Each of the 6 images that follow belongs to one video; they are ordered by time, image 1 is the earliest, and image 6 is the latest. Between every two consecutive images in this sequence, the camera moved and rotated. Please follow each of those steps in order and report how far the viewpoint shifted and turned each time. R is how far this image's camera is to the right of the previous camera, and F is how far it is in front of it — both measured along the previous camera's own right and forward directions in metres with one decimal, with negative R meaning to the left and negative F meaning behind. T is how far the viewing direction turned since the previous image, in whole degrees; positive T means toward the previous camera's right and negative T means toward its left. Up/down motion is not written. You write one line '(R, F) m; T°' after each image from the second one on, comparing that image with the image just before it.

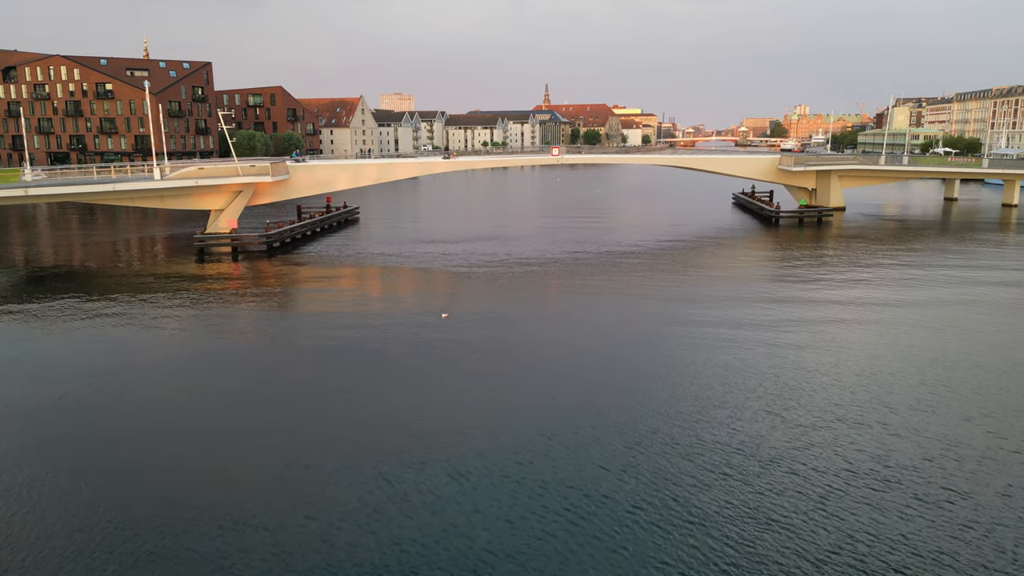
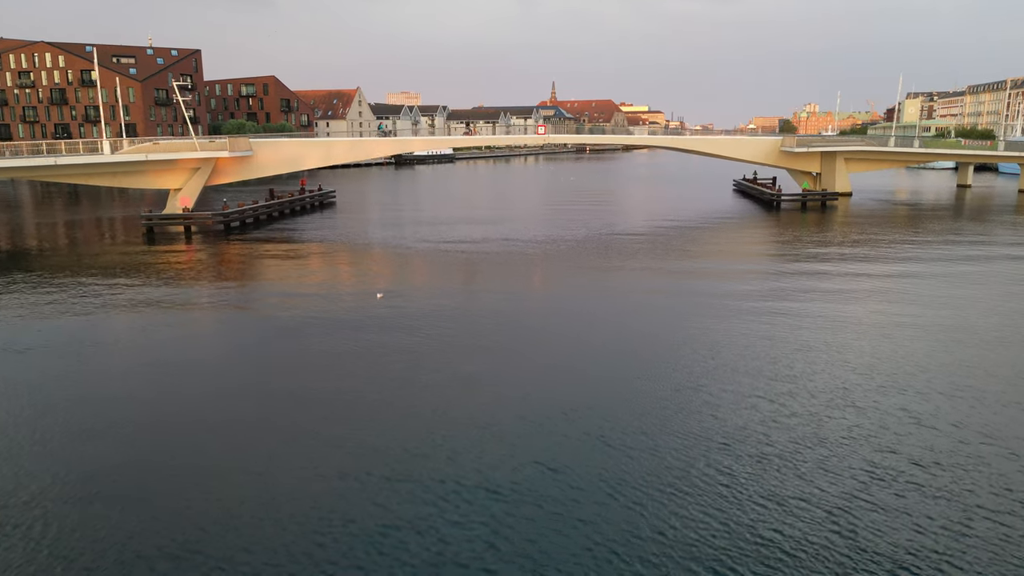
(+1.1, +2.1) m; -1°
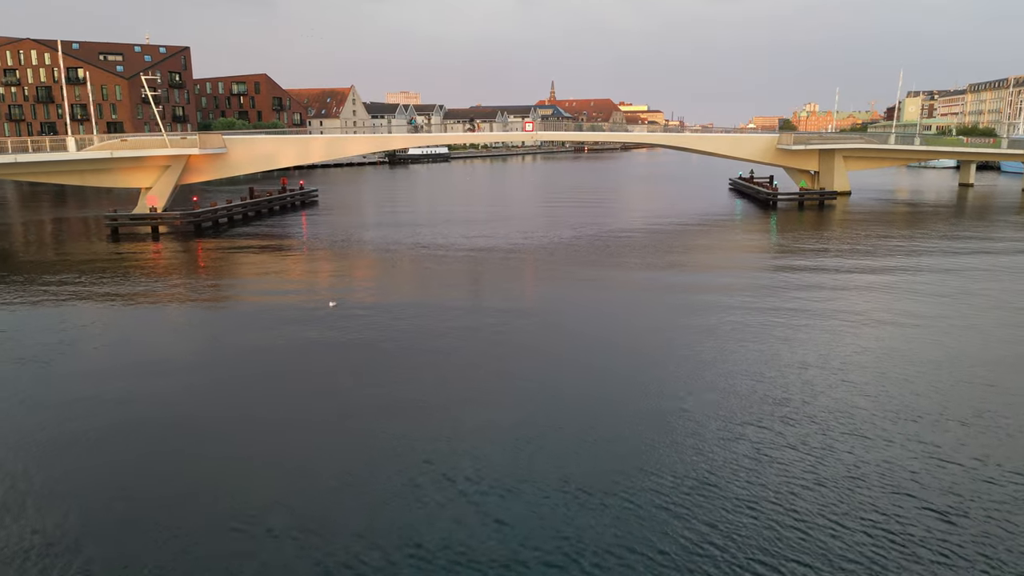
(+0.6, +1.1) m; 0°
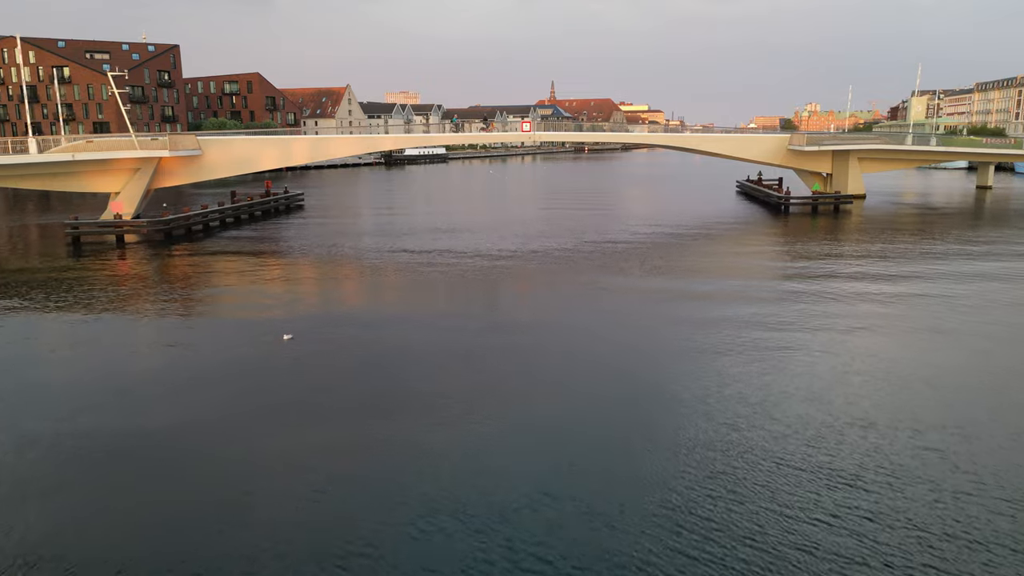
(+0.2, +1.8) m; 0°
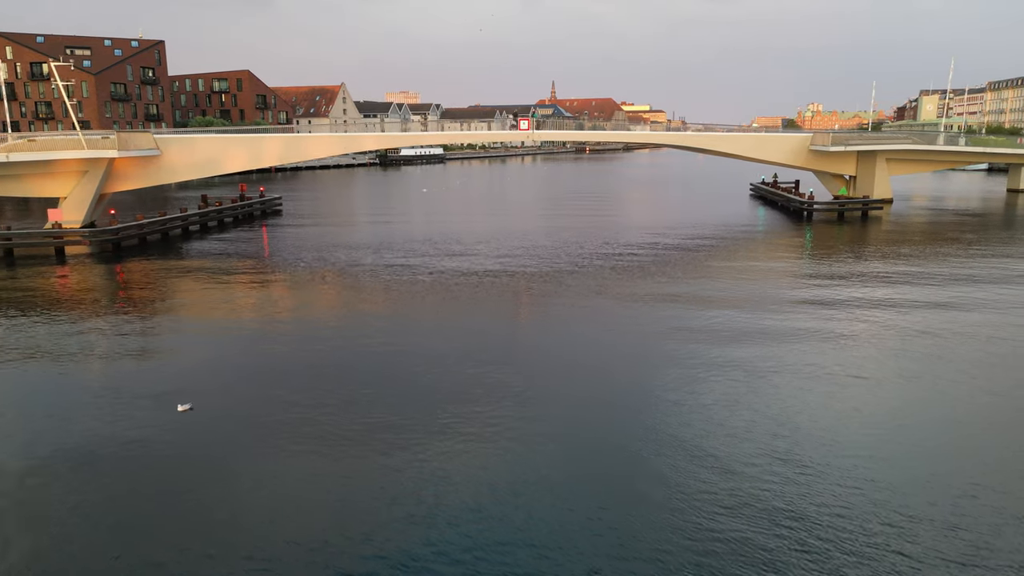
(+0.2, +2.7) m; 0°
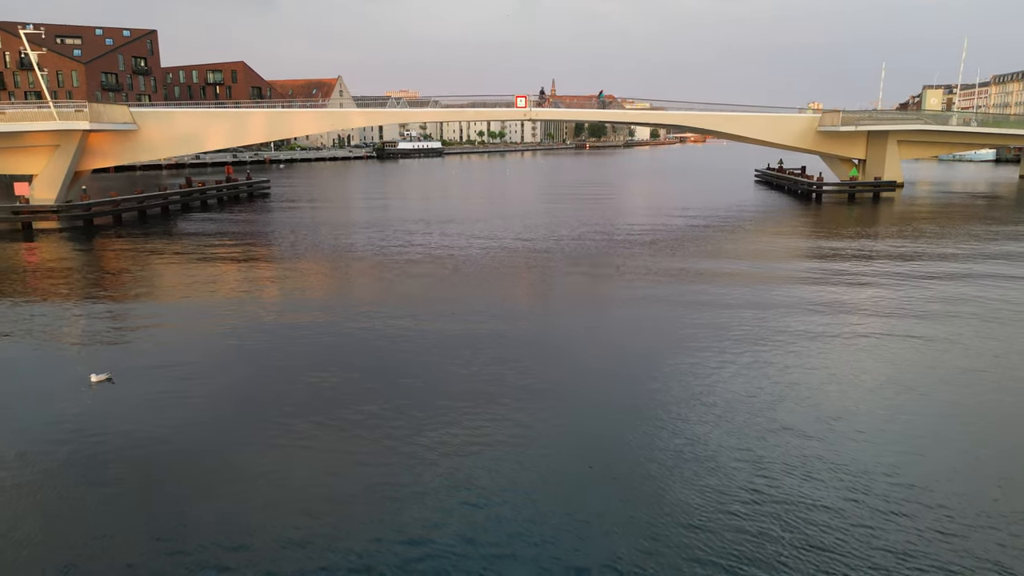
(+0.1, +1.1) m; 0°
